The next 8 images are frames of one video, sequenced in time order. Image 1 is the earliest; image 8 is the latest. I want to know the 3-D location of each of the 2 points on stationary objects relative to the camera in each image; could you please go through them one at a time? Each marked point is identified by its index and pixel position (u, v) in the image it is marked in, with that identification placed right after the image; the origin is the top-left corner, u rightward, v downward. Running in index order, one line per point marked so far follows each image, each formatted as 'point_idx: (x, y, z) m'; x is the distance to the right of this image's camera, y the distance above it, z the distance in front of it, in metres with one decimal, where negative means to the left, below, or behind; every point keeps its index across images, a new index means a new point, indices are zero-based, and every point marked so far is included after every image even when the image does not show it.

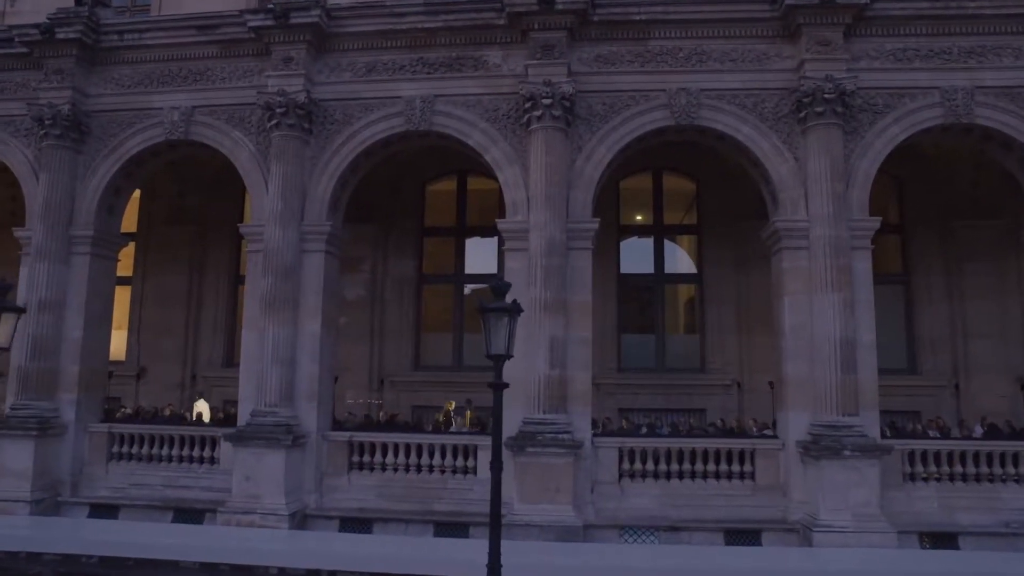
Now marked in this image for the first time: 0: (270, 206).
0: (-4.1, +1.4, +13.8) m
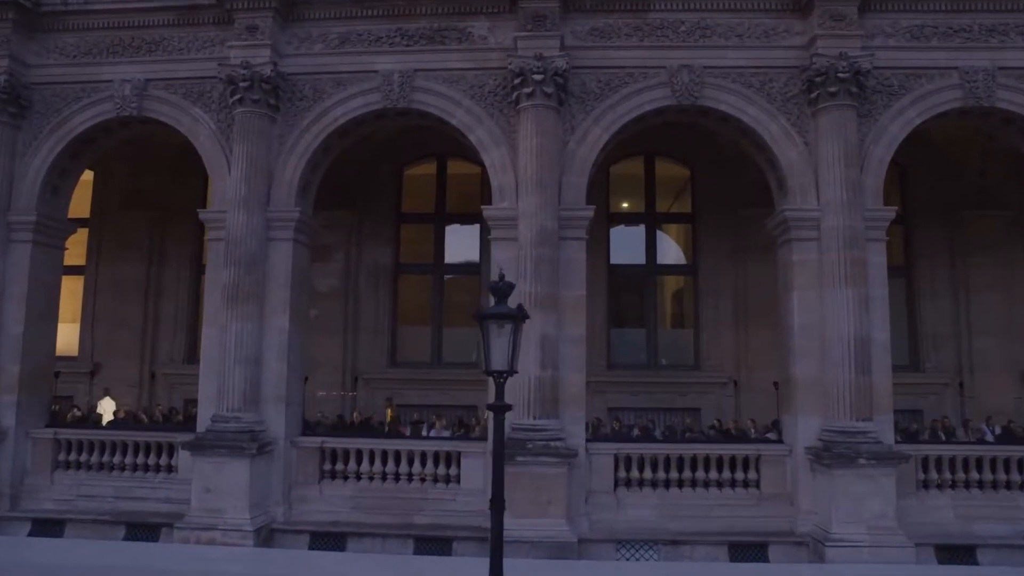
0: (-4.3, +1.5, +12.5) m
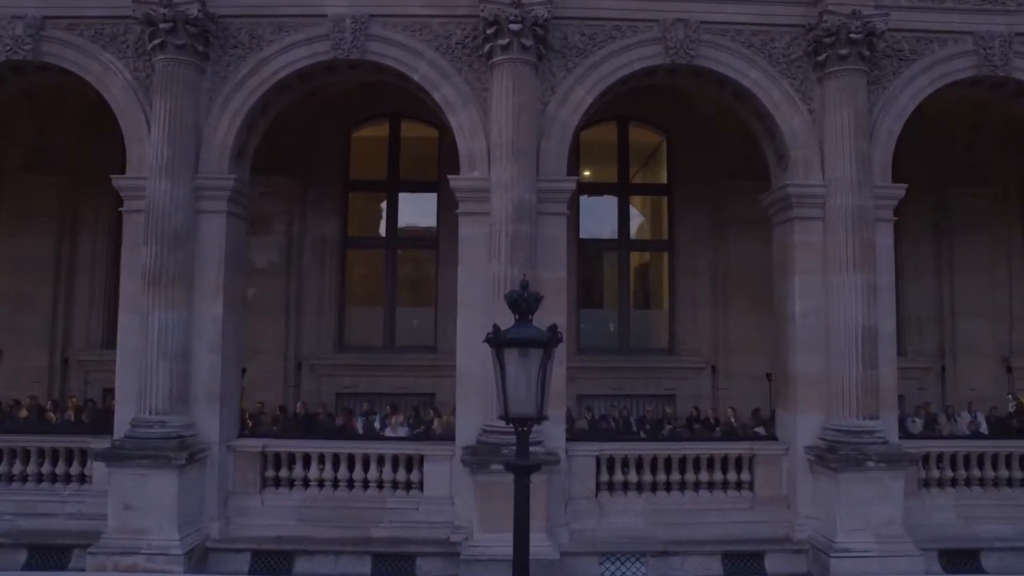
0: (-4.7, +1.8, +10.6) m
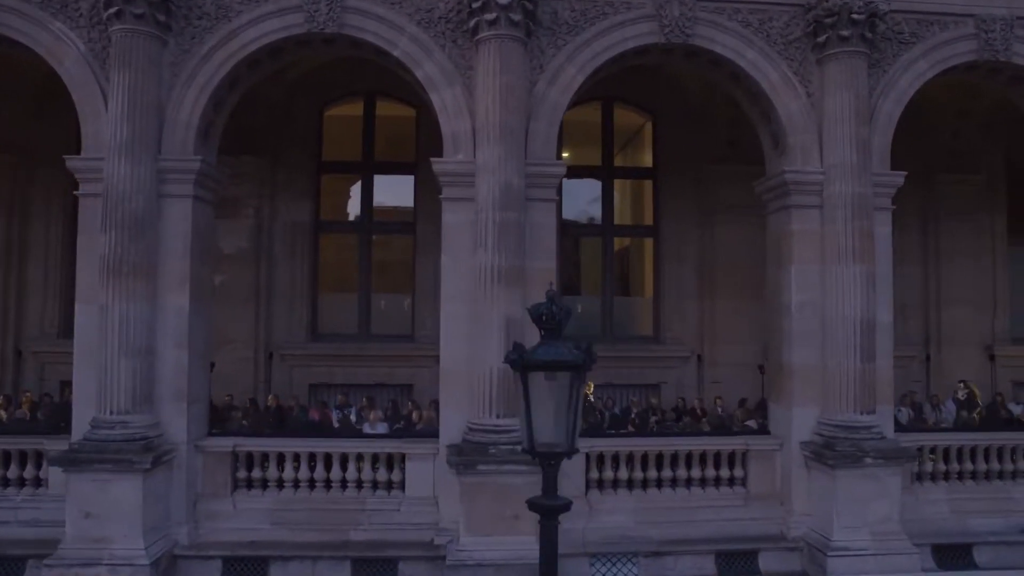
0: (-4.8, +1.9, +9.9) m
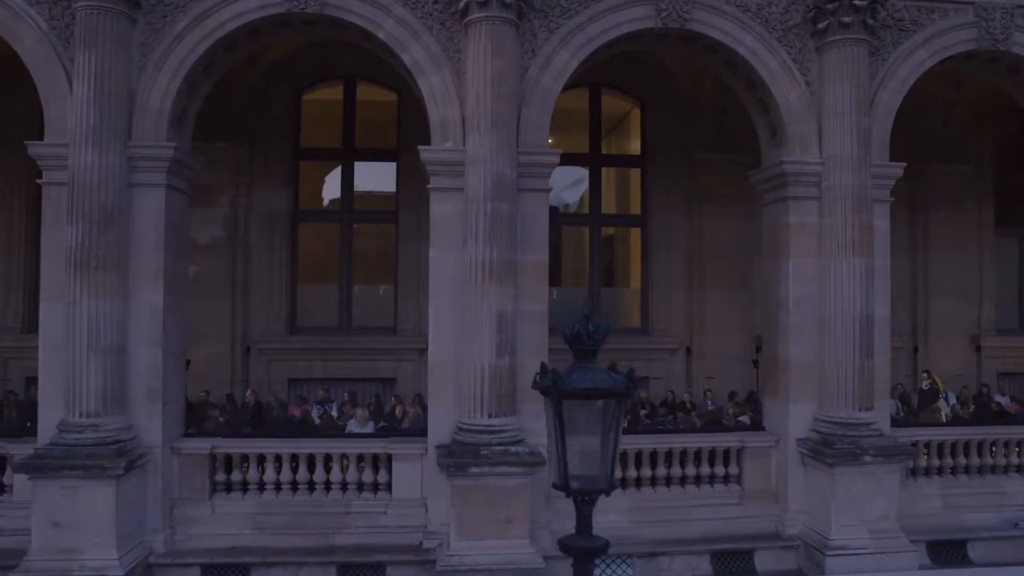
0: (-4.9, +2.0, +9.3) m
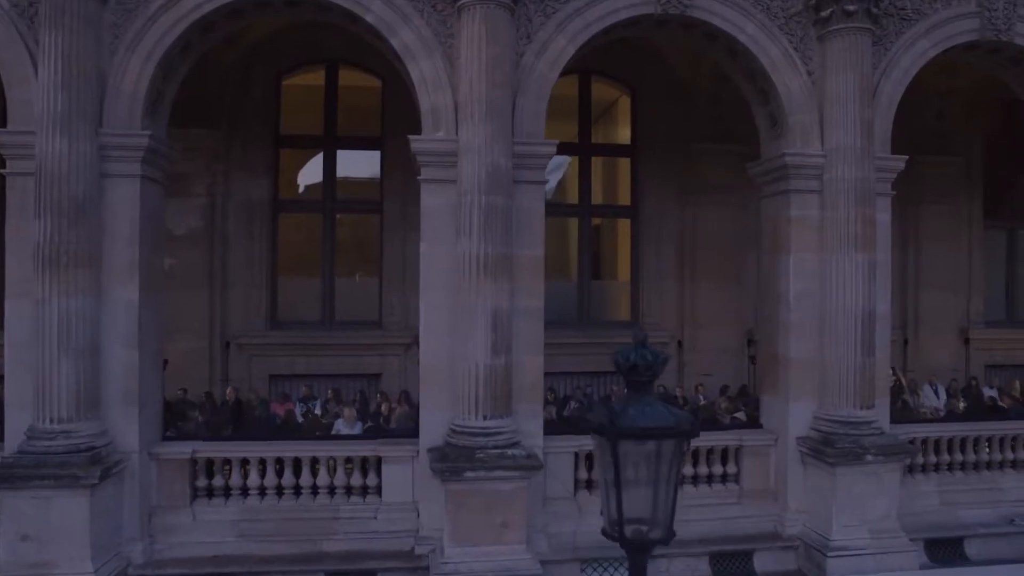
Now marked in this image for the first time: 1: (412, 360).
0: (-5.0, +2.0, +8.7) m
1: (-1.6, -1.2, +13.1) m
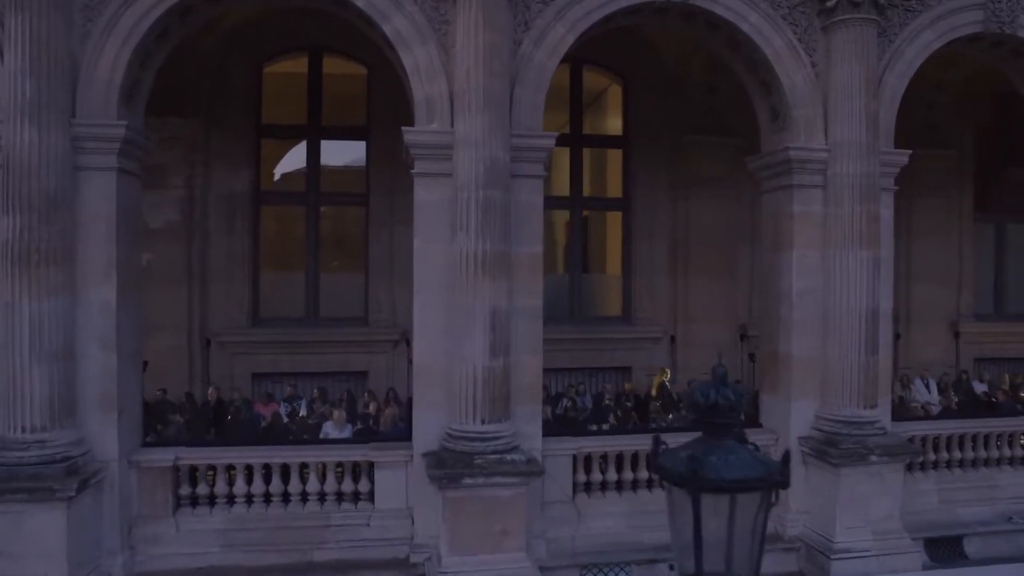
0: (-5.0, +2.0, +8.2) m
1: (-1.8, -1.1, +12.7) m
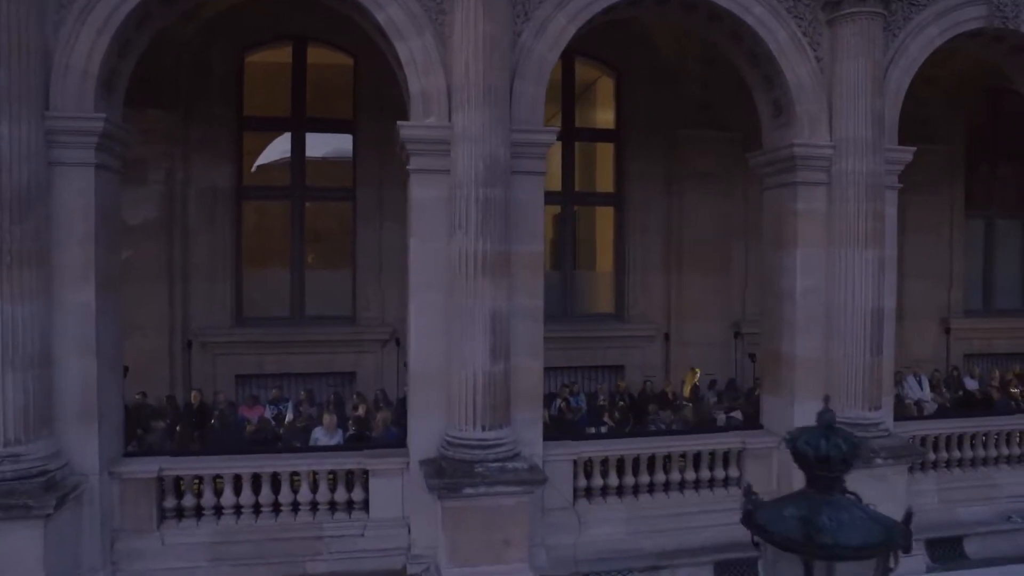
0: (-4.9, +2.0, +7.7) m
1: (-1.9, -1.0, +12.4) m
